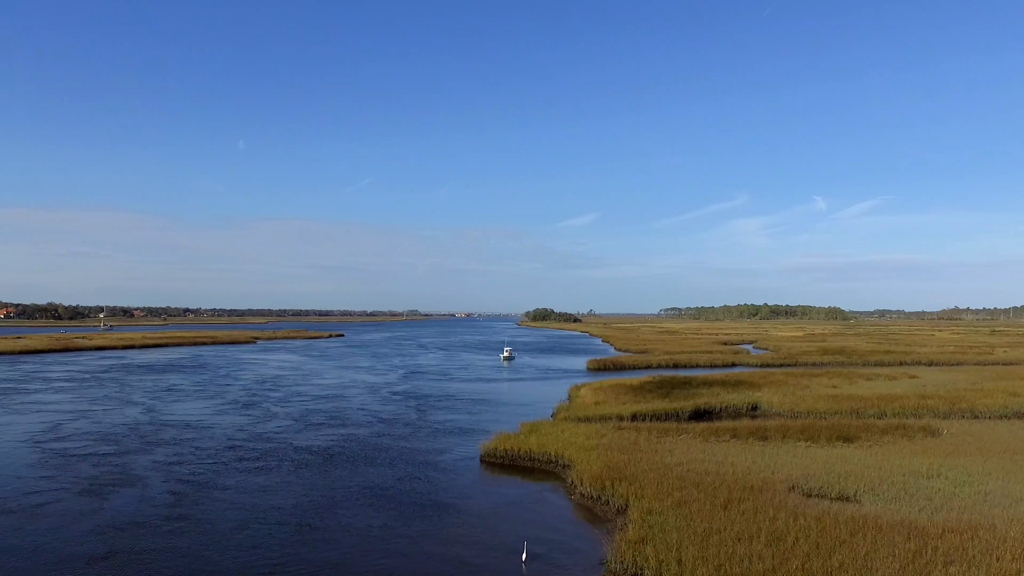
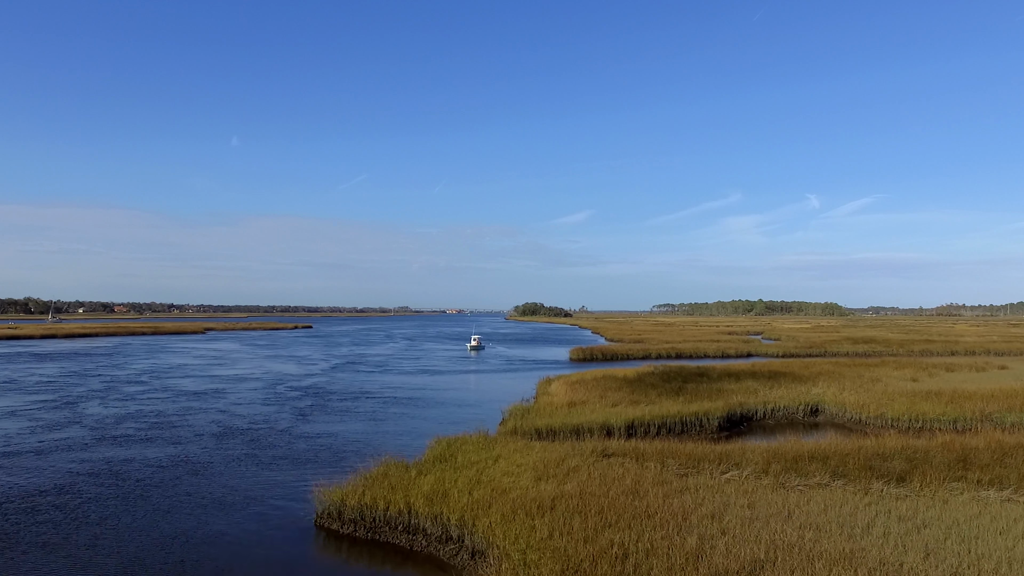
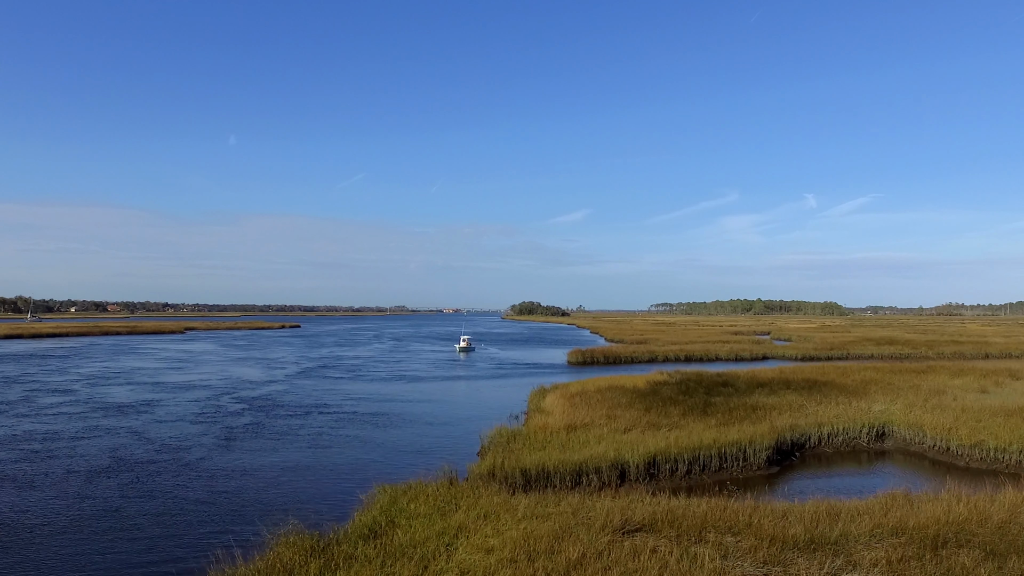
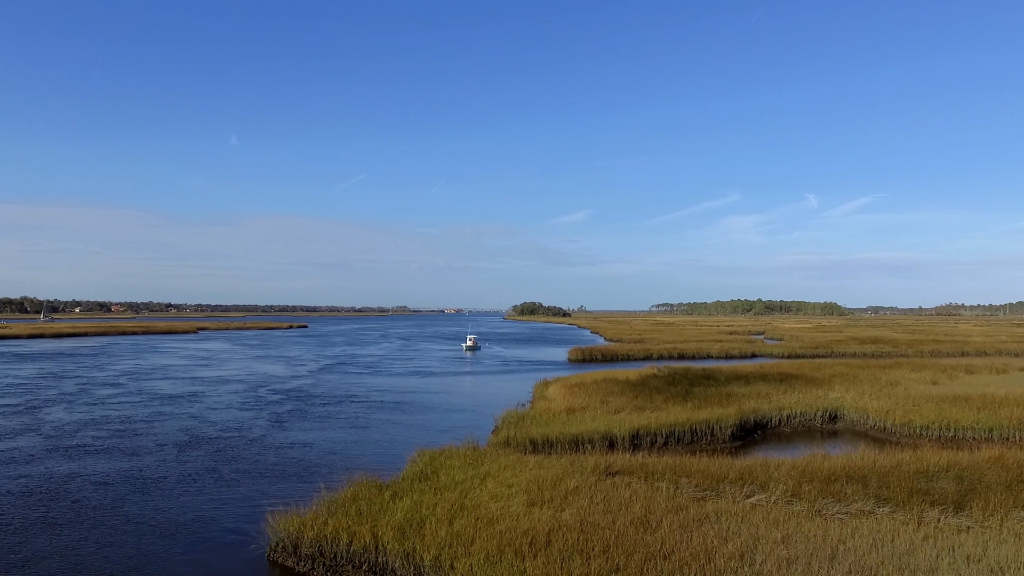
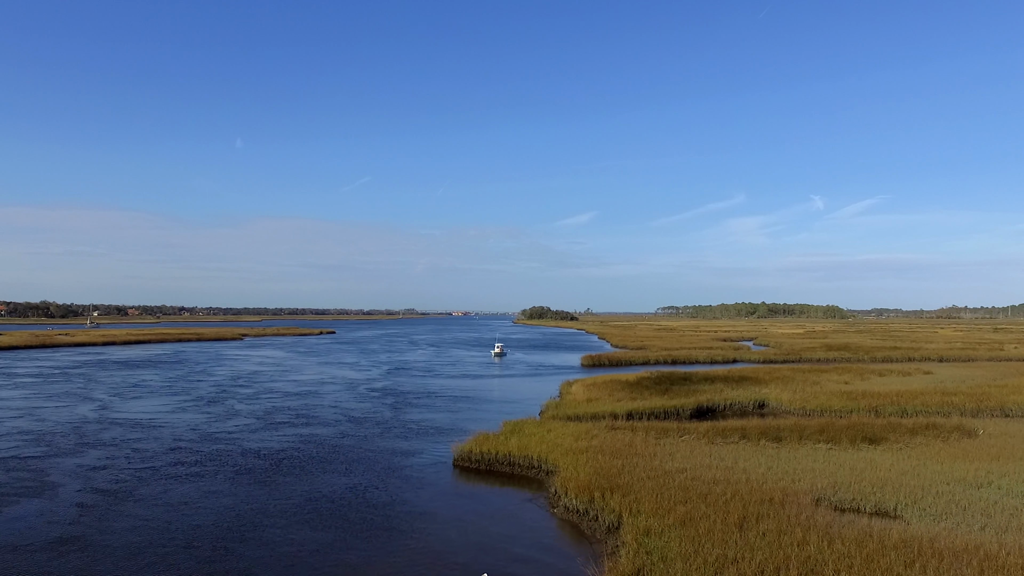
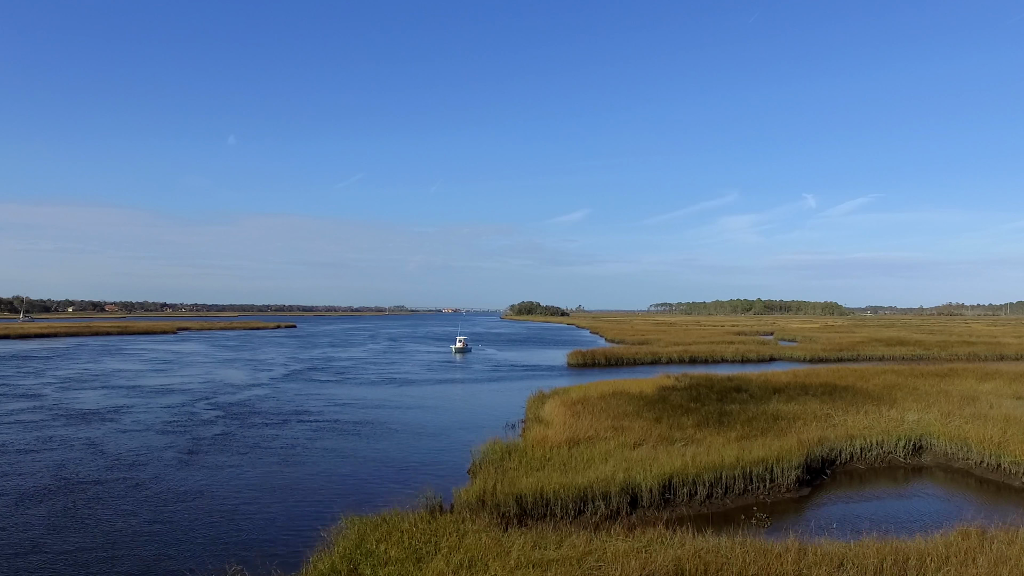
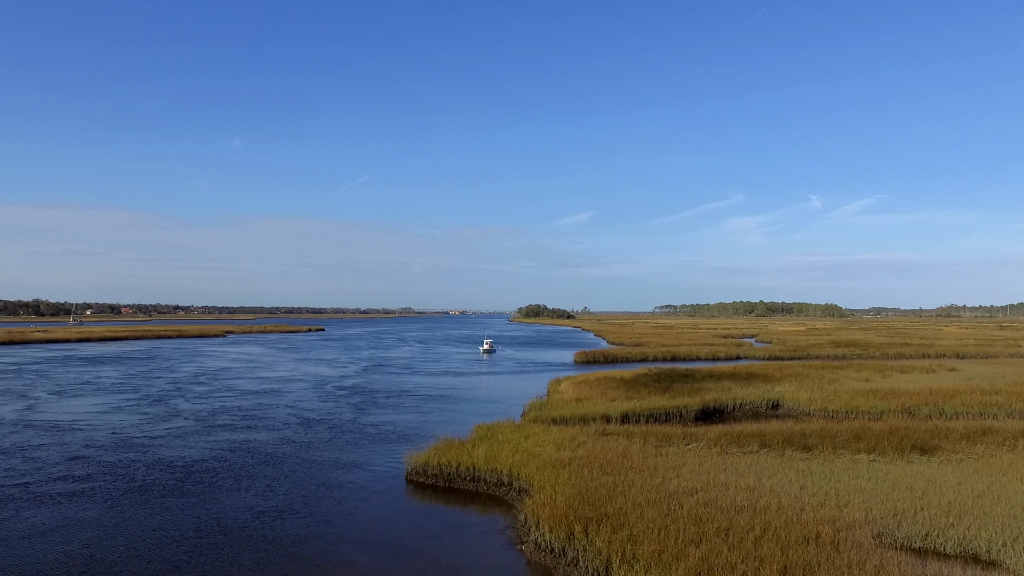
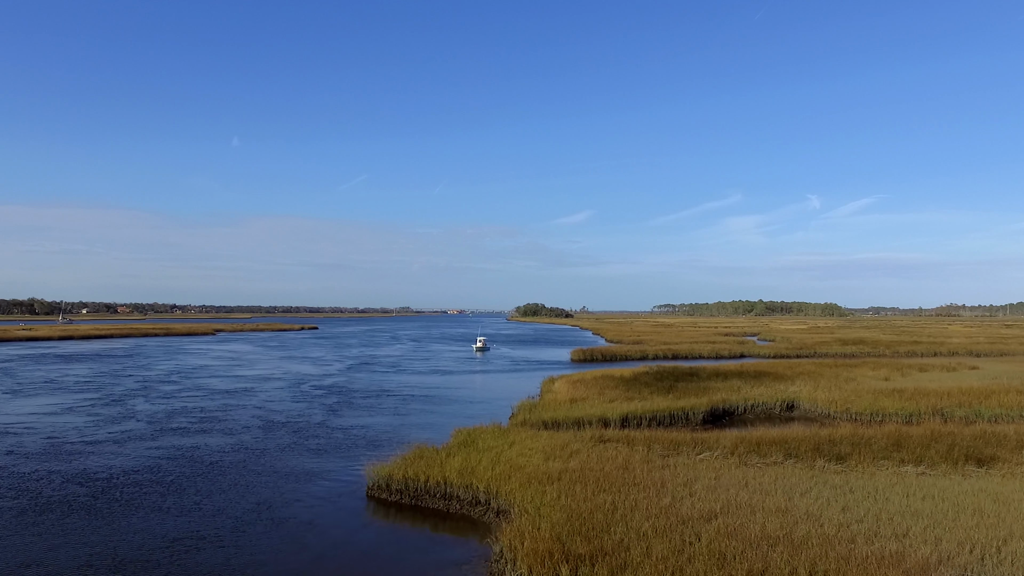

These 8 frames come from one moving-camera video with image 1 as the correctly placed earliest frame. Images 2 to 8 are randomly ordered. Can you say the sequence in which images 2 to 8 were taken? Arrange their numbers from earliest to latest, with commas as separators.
5, 7, 8, 2, 4, 3, 6
